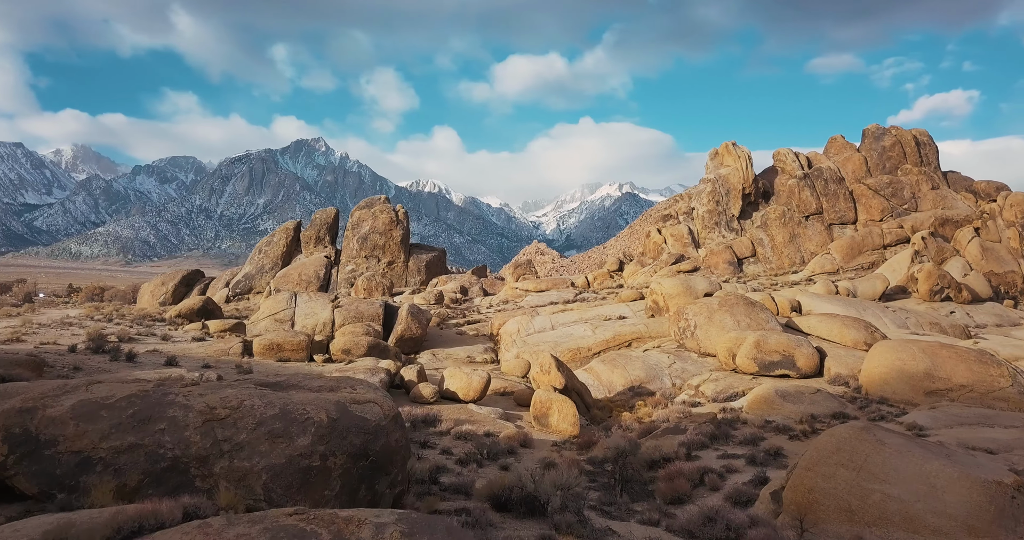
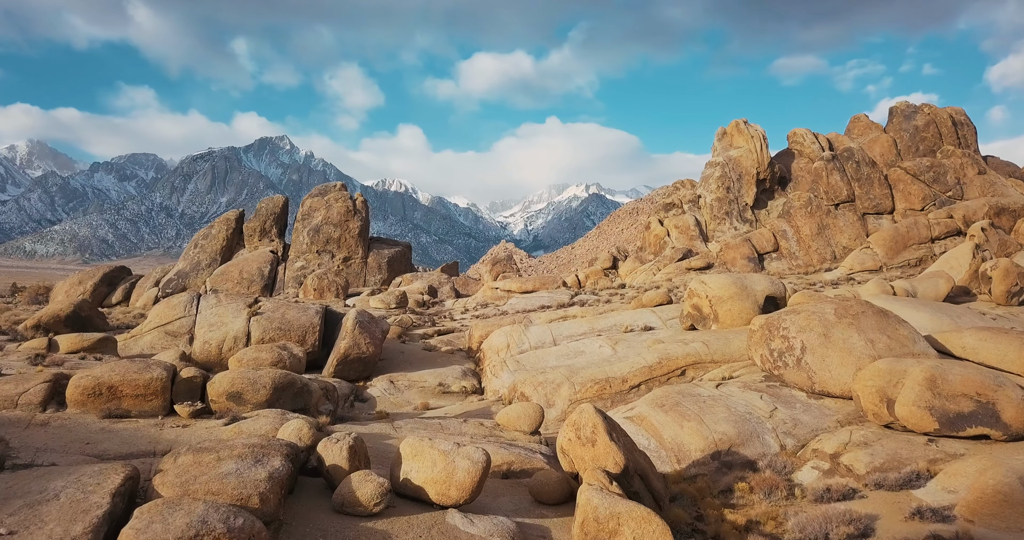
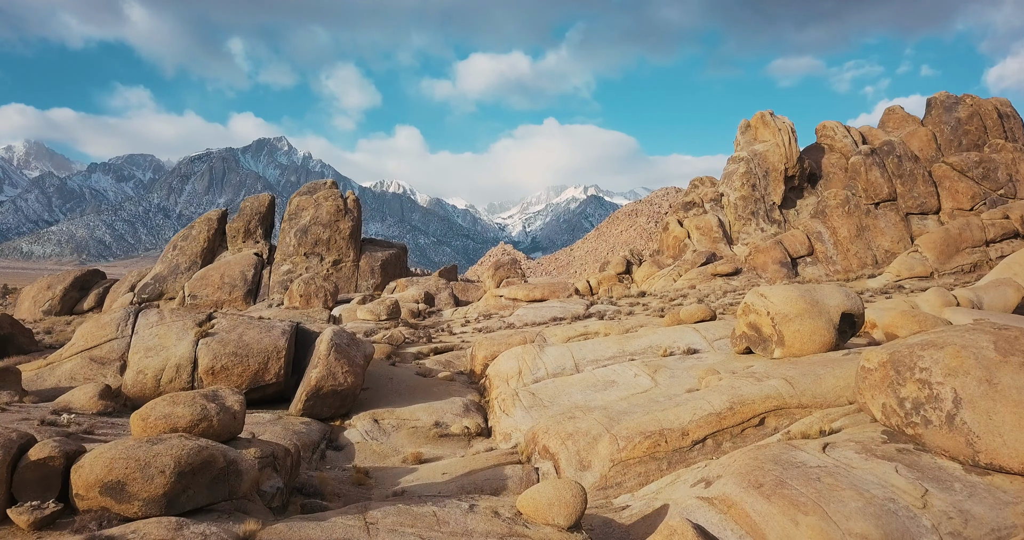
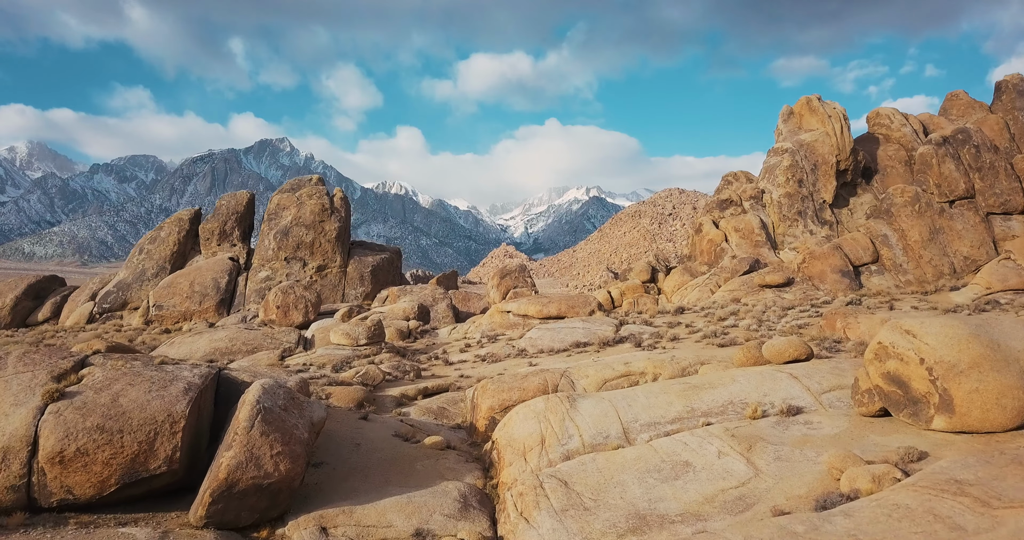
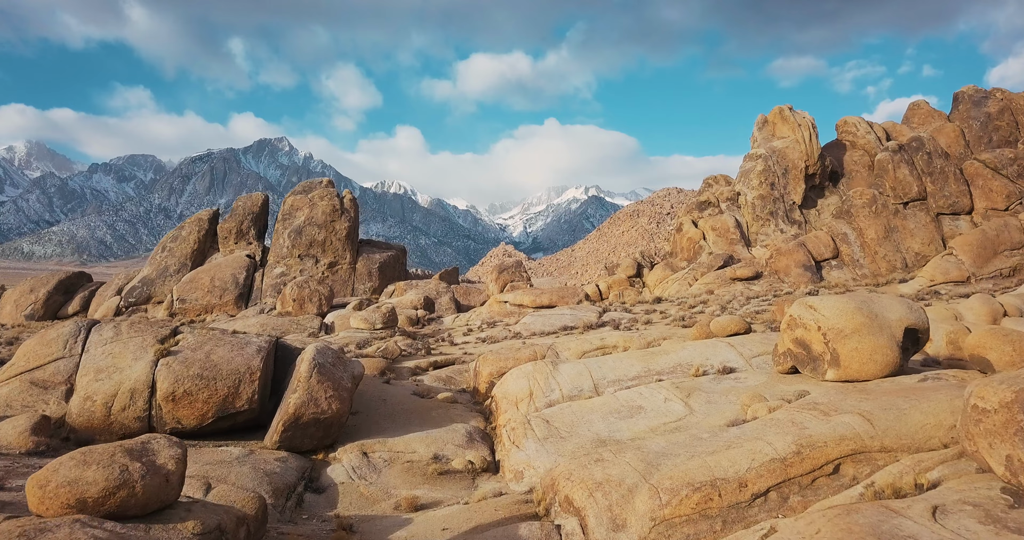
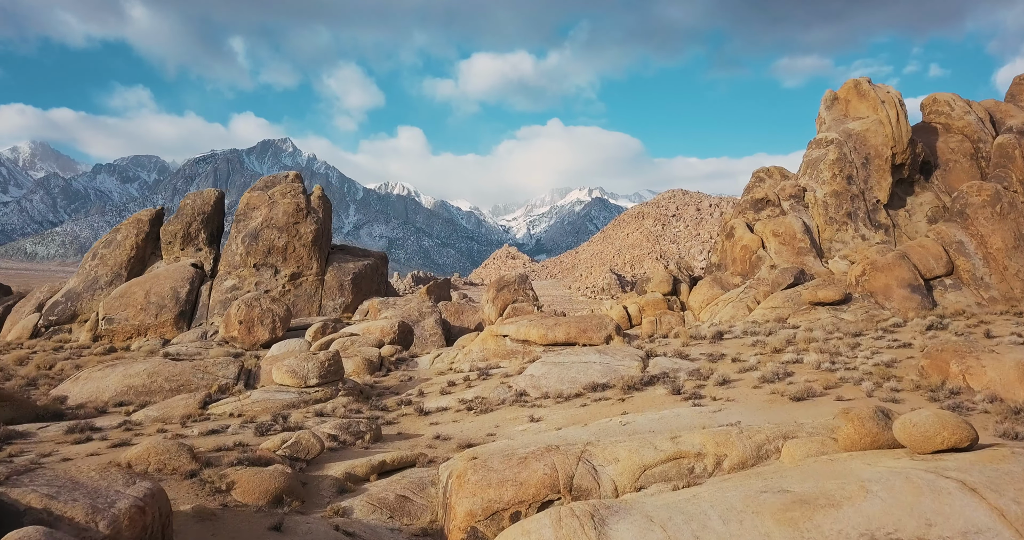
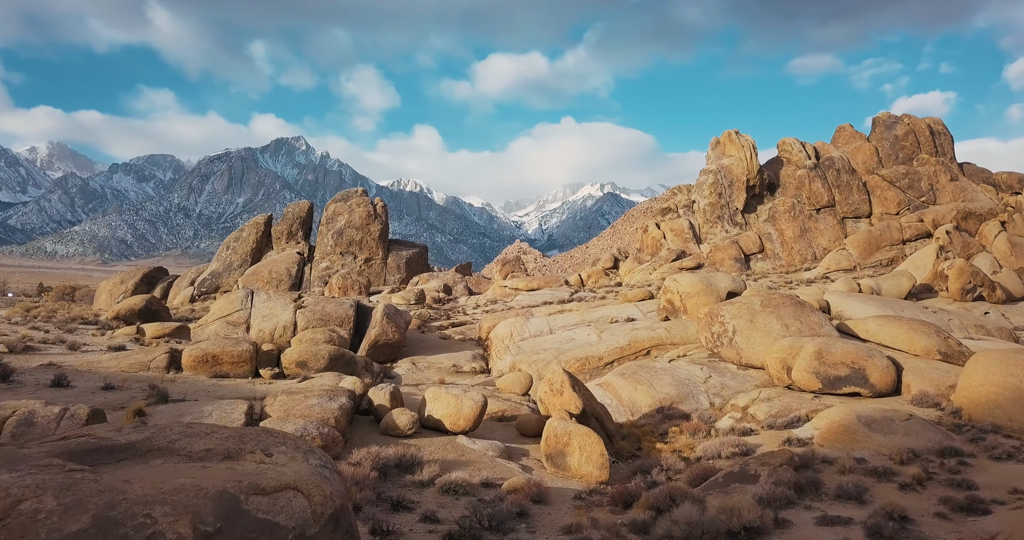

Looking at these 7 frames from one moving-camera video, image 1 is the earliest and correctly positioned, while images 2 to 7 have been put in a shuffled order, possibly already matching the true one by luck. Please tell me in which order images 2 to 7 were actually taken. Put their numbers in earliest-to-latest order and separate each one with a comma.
7, 2, 3, 5, 4, 6
